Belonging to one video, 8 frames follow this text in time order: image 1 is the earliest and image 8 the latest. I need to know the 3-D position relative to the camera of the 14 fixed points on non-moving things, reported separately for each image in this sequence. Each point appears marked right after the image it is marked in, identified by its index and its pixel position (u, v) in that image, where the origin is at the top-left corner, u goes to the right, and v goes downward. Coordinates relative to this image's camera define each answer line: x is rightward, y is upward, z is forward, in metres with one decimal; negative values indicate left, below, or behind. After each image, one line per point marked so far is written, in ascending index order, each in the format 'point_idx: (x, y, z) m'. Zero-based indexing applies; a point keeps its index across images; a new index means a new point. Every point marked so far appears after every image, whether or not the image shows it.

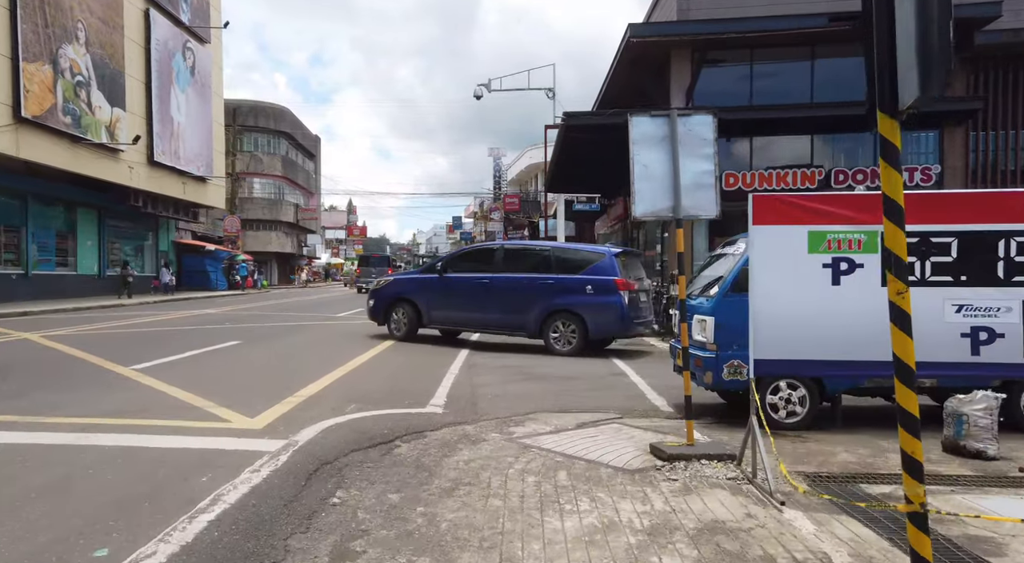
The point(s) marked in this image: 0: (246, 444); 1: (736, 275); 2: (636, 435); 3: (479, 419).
0: (-2.0, -1.2, +4.6) m
1: (+2.3, +0.1, +6.0) m
2: (+1.2, -1.4, +5.6) m
3: (-0.3, -1.4, +6.1) m
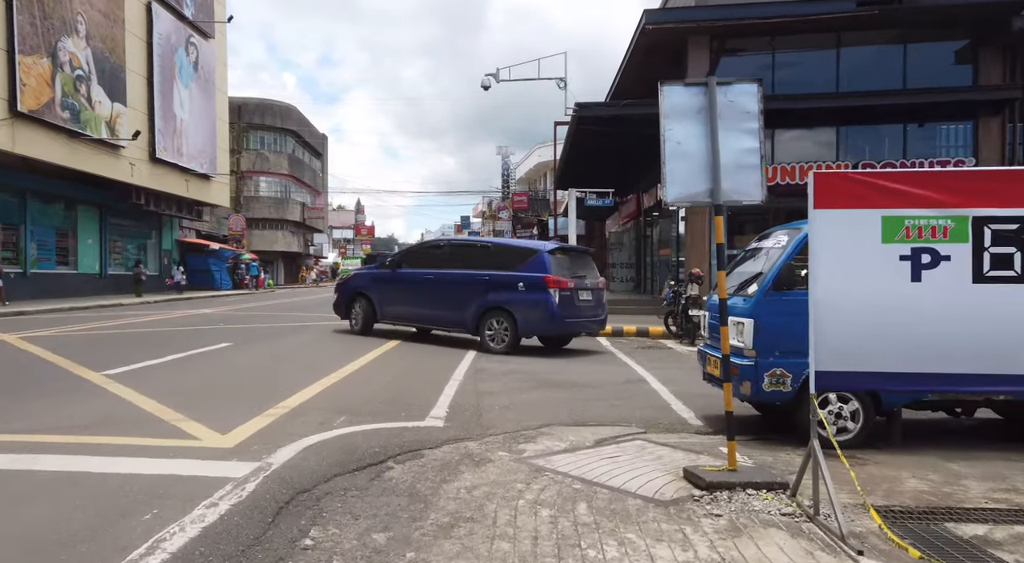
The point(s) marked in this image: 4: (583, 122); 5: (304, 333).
0: (-2.0, -1.2, +3.9) m
1: (+2.3, +0.1, +5.3) m
2: (+1.2, -1.4, +4.9) m
3: (-0.2, -1.4, +5.4) m
4: (+2.0, +4.3, +16.2) m
5: (-4.5, -1.1, +13.0) m
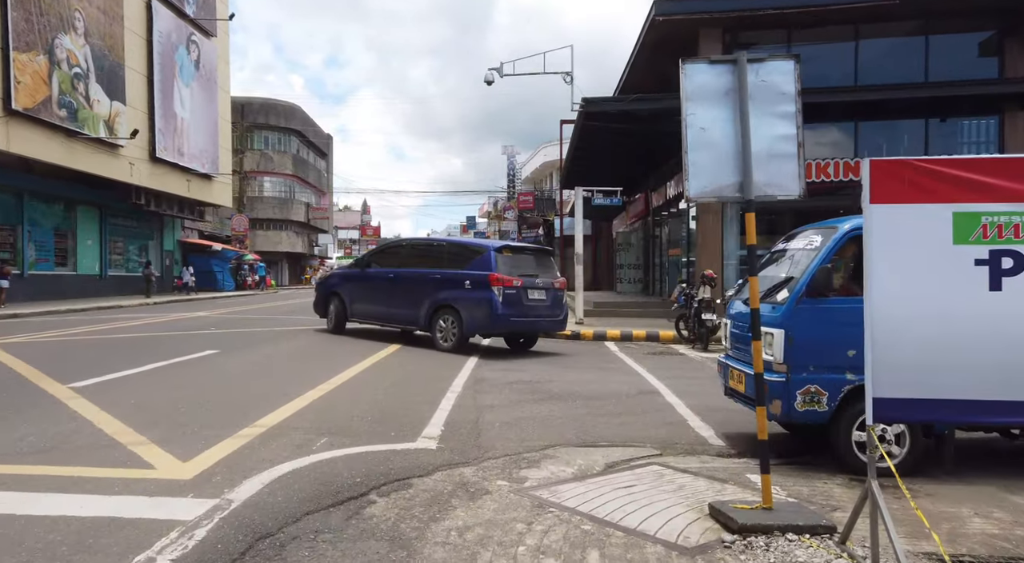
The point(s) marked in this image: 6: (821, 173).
0: (-2.0, -1.3, +3.4) m
1: (+2.3, 0.0, +4.7) m
2: (+1.2, -1.5, +4.3) m
3: (-0.2, -1.4, +4.8) m
4: (+2.1, +4.3, +15.6) m
5: (-4.4, -1.2, +12.5) m
6: (+8.1, +2.8, +15.5) m
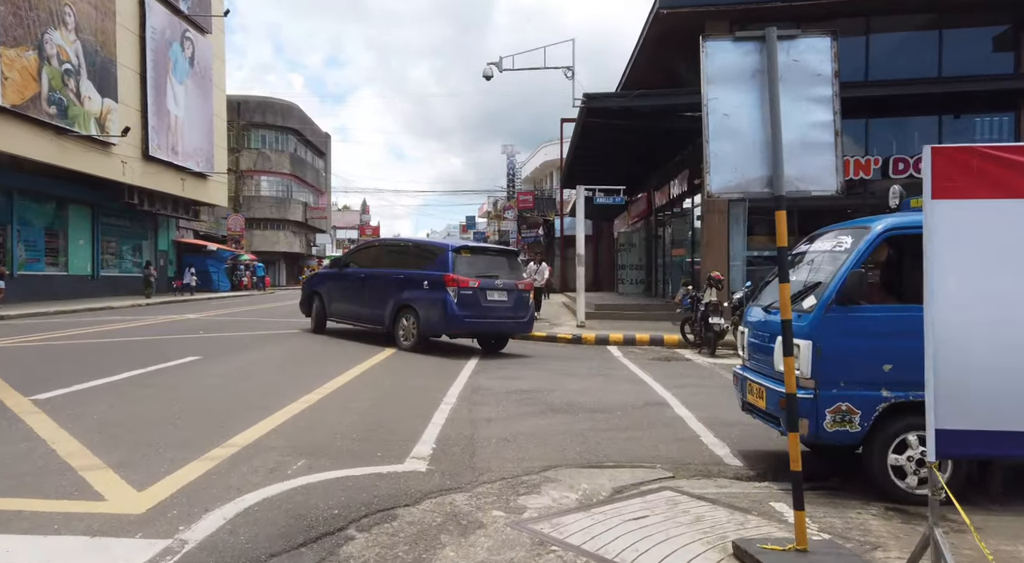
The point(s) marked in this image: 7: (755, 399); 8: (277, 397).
0: (-2.0, -1.3, +2.9) m
1: (+2.3, 0.0, +4.2) m
2: (+1.2, -1.5, +3.8) m
3: (-0.3, -1.5, +4.4) m
4: (+2.1, +4.2, +15.1) m
5: (-4.4, -1.2, +12.0) m
6: (+8.1, +2.8, +15.0) m
7: (+1.9, -0.9, +4.8) m
8: (-2.7, -1.3, +6.8) m
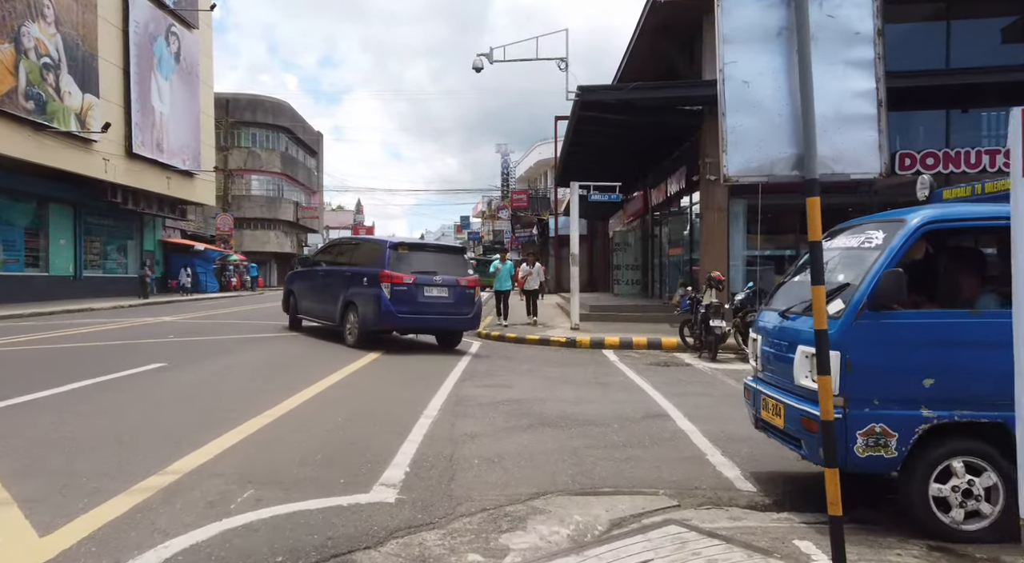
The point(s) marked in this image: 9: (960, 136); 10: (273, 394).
0: (-2.1, -1.3, +2.3) m
1: (+2.2, 0.0, +3.6) m
2: (+1.1, -1.5, +3.3) m
3: (-0.4, -1.5, +3.8) m
4: (+1.8, +4.2, +14.6) m
5: (-4.6, -1.2, +11.4) m
6: (+7.9, +2.8, +14.5) m
7: (+1.8, -0.9, +4.2) m
8: (-2.8, -1.3, +6.2) m
9: (+10.4, +3.4, +14.0) m
10: (-2.8, -1.3, +6.9) m
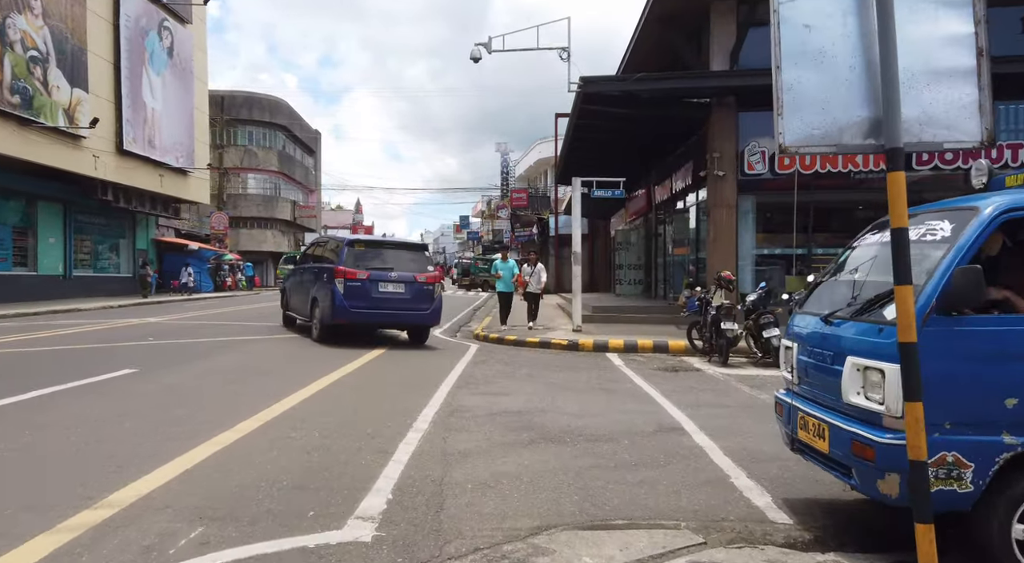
0: (-2.1, -1.3, +1.7) m
1: (+2.2, 0.0, +3.1) m
2: (+1.1, -1.5, +2.7) m
3: (-0.4, -1.5, +3.2) m
4: (+1.8, +4.2, +14.0) m
5: (-4.6, -1.2, +10.8) m
6: (+7.9, +2.8, +13.9) m
7: (+1.8, -0.9, +3.6) m
8: (-2.8, -1.3, +5.6) m
9: (+10.4, +3.4, +13.4) m
10: (-2.8, -1.3, +6.3) m
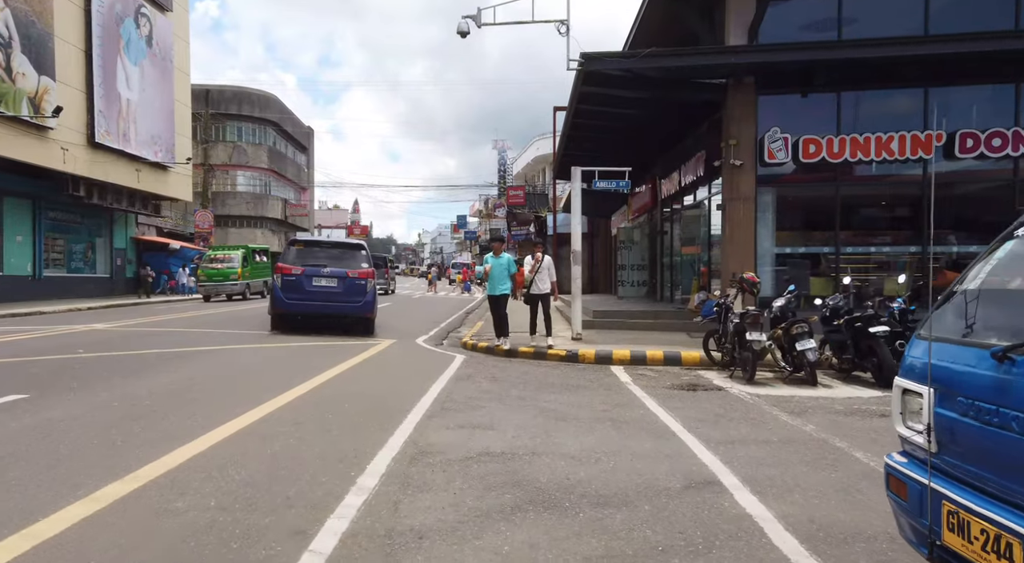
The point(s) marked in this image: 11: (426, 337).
0: (-2.3, -1.3, +0.3) m
1: (+2.1, 0.0, +1.6) m
2: (+1.0, -1.5, +1.2) m
3: (-0.5, -1.5, +1.7) m
4: (+1.7, +4.2, +12.5) m
5: (-4.8, -1.2, +9.3) m
6: (+7.7, +2.7, +12.5) m
7: (+1.7, -1.0, +2.2) m
8: (-3.0, -1.3, +4.2) m
9: (+10.3, +3.3, +12.0) m
10: (-2.9, -1.3, +4.8) m
11: (-1.9, -1.2, +13.2) m
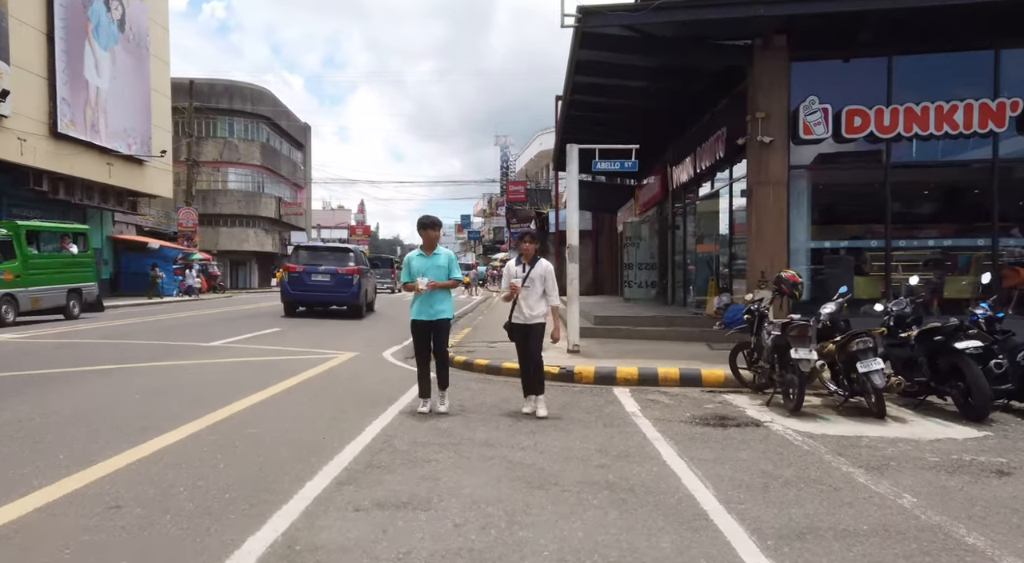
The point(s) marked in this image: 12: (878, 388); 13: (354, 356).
0: (-2.7, -1.3, -1.7) m
1: (+1.7, 0.0, -0.4) m
2: (+0.6, -1.5, -0.8) m
3: (-0.9, -1.5, -0.2) m
4: (+1.4, +4.2, +10.6) m
5: (-5.1, -1.2, +7.4) m
6: (+7.4, +2.7, +10.4) m
7: (+1.3, -1.0, +0.2) m
8: (-3.3, -1.4, +2.2) m
9: (+10.0, +3.3, +9.9) m
10: (-3.3, -1.3, +2.9) m
11: (-2.1, -1.2, +11.3) m
12: (+3.8, -1.1, +6.3) m
13: (-2.7, -1.3, +10.4) m
